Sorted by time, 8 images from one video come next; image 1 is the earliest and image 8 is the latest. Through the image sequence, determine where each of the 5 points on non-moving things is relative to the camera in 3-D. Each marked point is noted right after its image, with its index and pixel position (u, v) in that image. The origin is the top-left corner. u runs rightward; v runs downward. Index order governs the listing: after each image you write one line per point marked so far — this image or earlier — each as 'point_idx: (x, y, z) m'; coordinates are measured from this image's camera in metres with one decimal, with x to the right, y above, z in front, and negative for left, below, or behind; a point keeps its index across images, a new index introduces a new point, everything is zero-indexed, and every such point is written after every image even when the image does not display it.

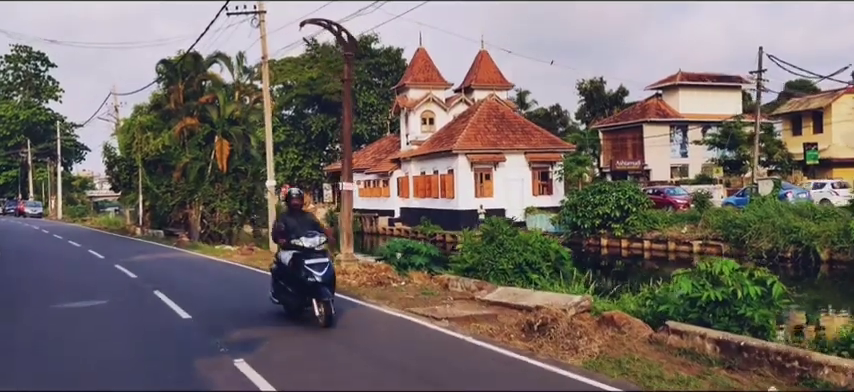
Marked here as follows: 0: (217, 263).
0: (-4.9, -1.6, +19.5) m
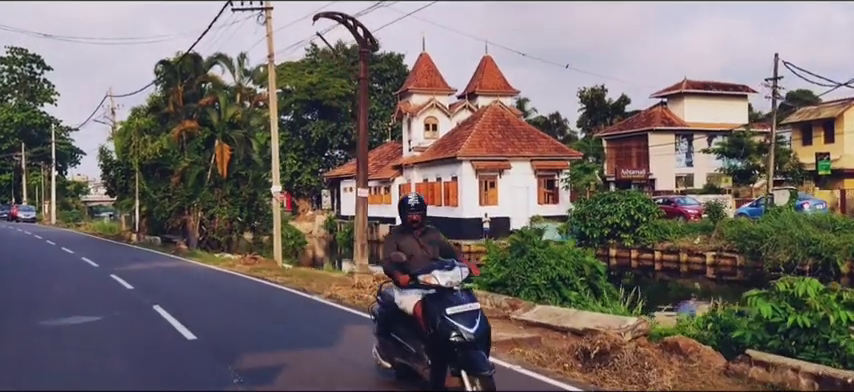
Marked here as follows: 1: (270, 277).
0: (-4.6, -1.7, +18.4) m
1: (-3.2, -1.6, +16.8) m
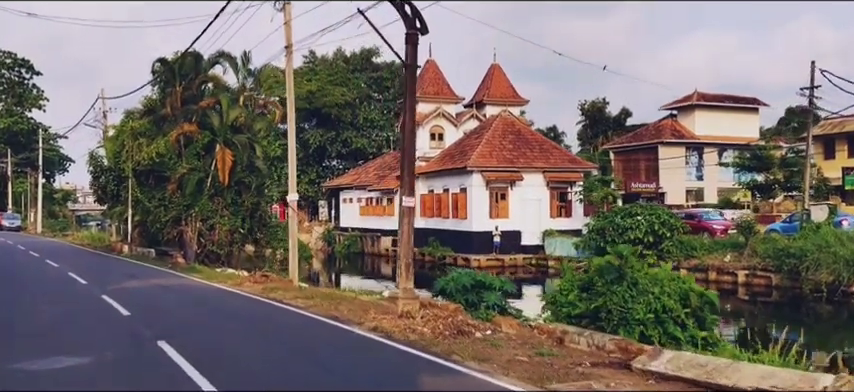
0: (-3.9, -1.9, +16.1) m
1: (-2.4, -1.8, +14.6) m
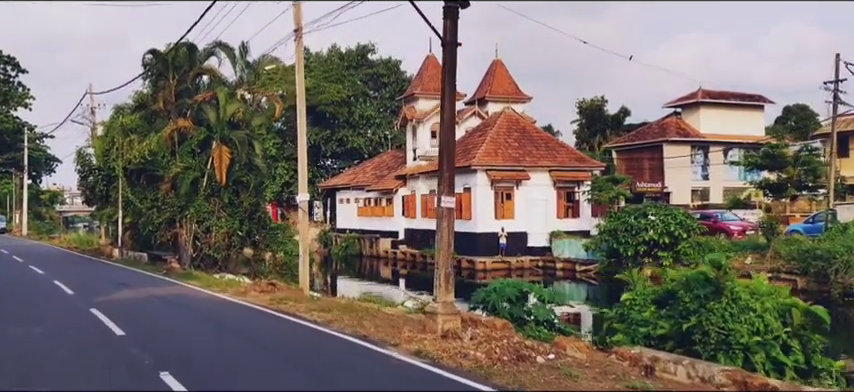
0: (-3.4, -1.9, +14.5) m
1: (-2.0, -1.8, +13.0) m
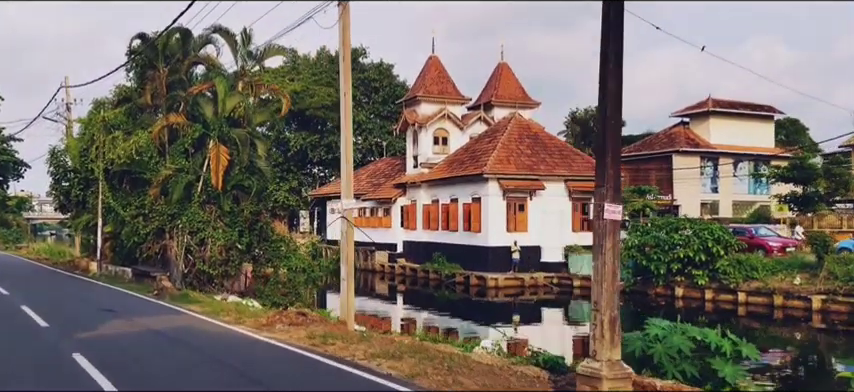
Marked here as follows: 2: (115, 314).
0: (-2.4, -2.0, +11.2) m
1: (-0.8, -1.9, +9.7) m
2: (-5.0, -1.9, +13.5) m
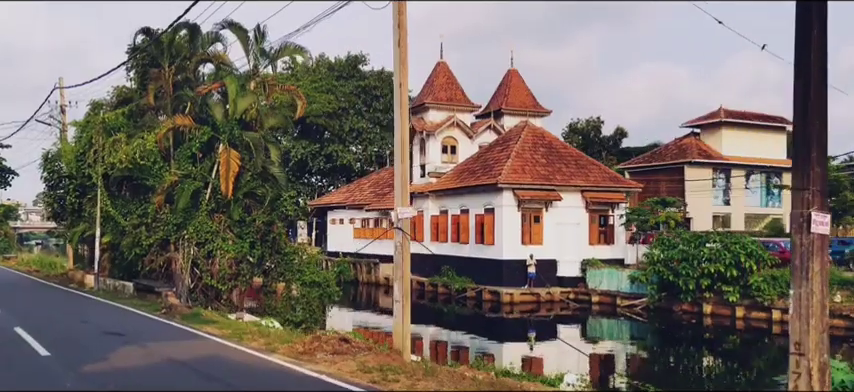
0: (-1.5, -2.0, +9.4) m
1: (0.0, -1.9, +8.0) m
2: (-4.2, -2.0, +11.7) m
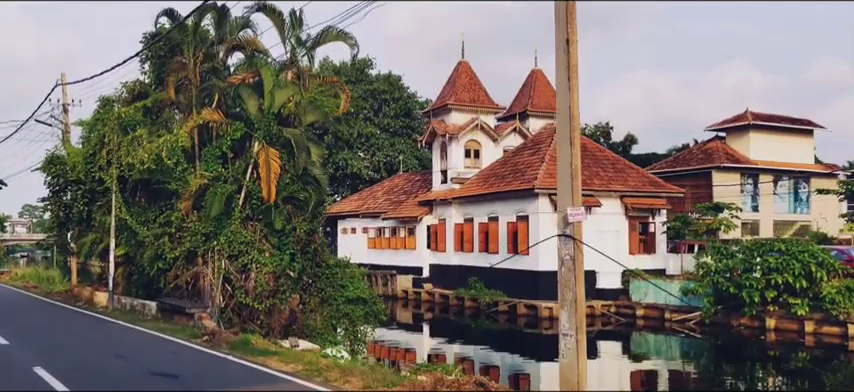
0: (+0.1, -2.0, +6.8) m
1: (+1.6, -1.9, +5.4) m
2: (-2.7, -2.0, +9.0) m
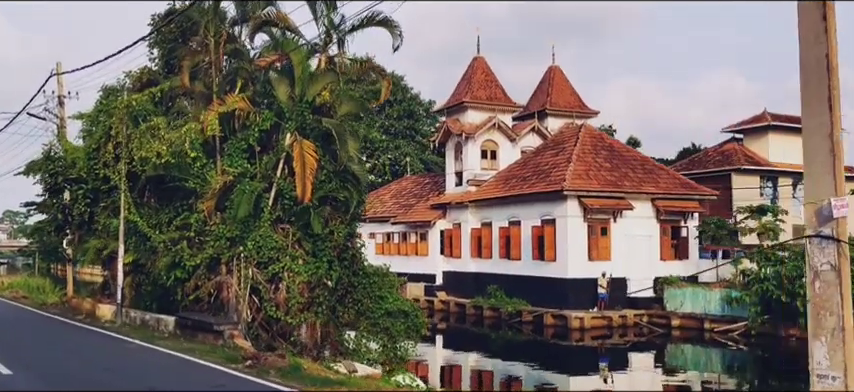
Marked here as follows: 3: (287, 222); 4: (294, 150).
0: (+1.3, -1.9, +4.6) m
1: (+2.9, -1.7, +3.2) m
2: (-1.5, -1.9, +6.8) m
3: (-2.6, -0.5, +15.8) m
4: (-2.4, +0.8, +15.1) m
